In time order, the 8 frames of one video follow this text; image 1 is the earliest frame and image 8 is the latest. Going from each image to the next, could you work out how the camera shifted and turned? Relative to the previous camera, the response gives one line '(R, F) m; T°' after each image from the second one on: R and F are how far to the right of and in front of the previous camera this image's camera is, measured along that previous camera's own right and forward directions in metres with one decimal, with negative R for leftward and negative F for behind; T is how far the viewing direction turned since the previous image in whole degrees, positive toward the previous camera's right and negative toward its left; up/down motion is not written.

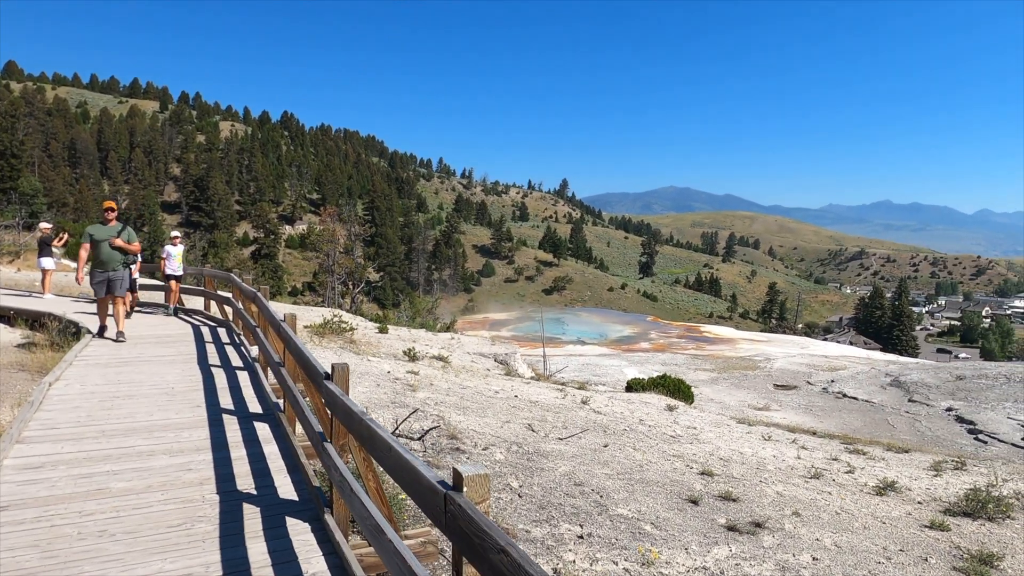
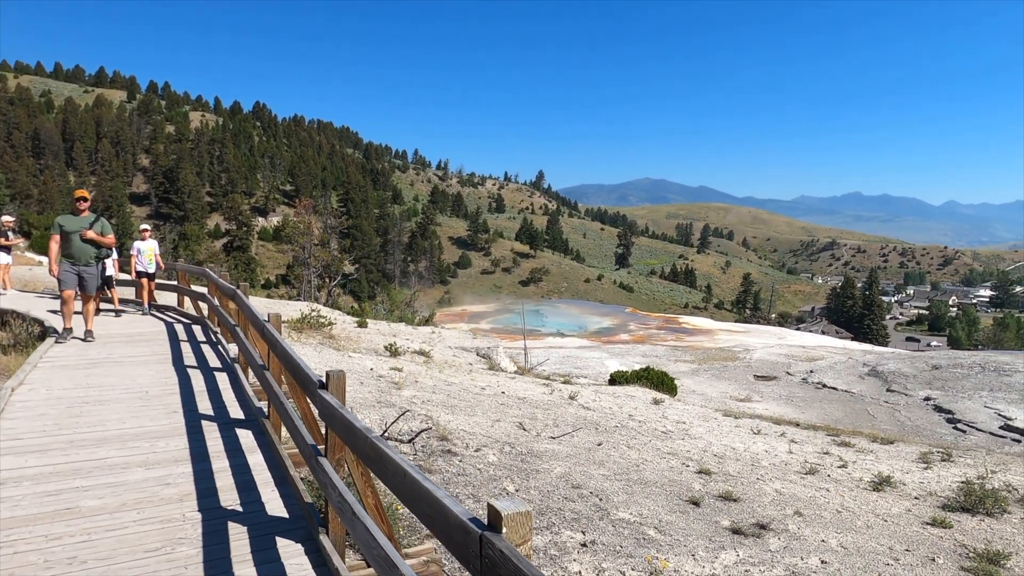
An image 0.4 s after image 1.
(-0.2, +0.3) m; +2°
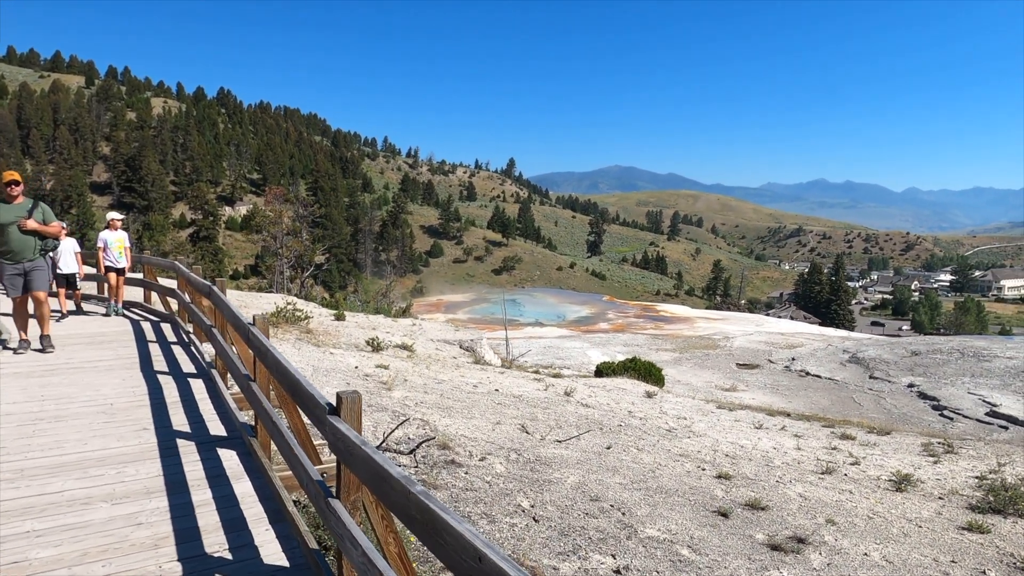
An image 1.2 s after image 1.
(-0.4, +0.7) m; +2°
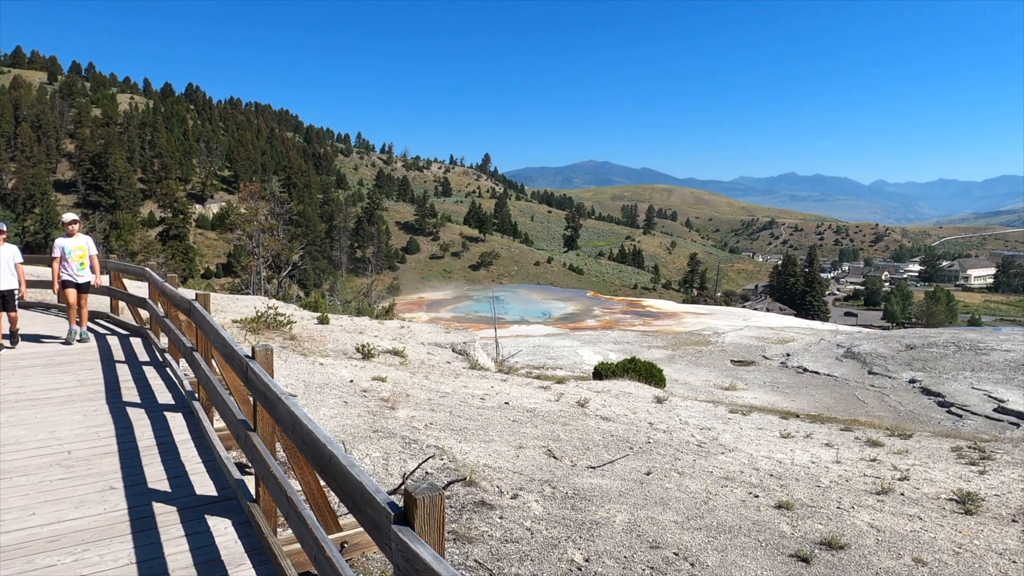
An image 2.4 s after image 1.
(-0.5, +1.0) m; +2°
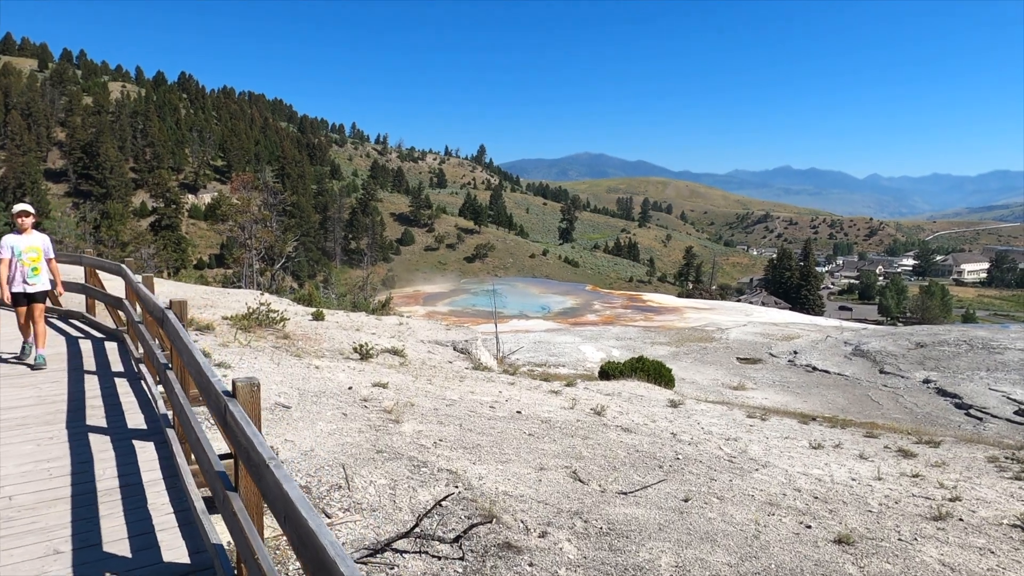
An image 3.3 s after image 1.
(-0.3, +0.9) m; 0°
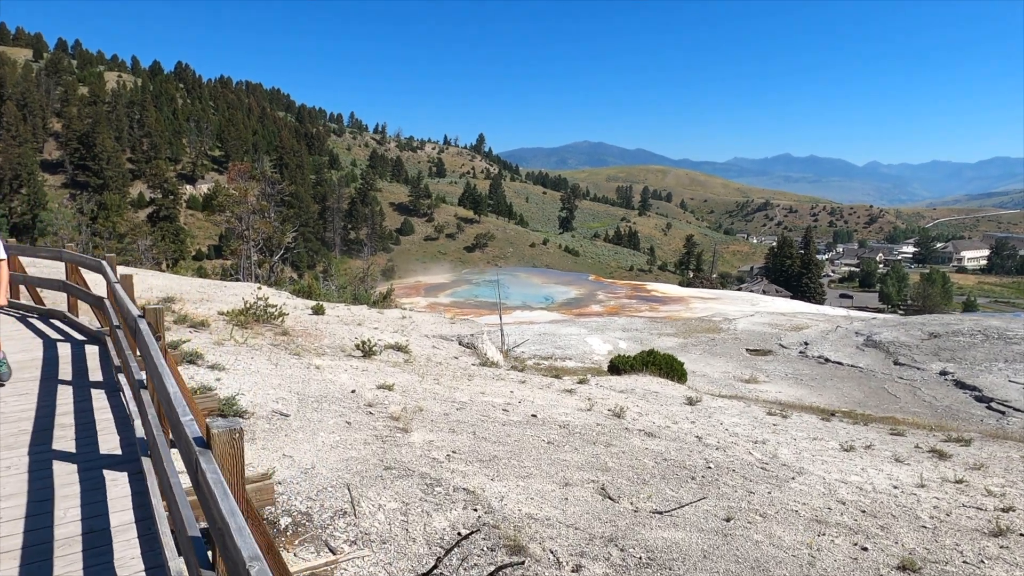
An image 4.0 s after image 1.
(-0.2, +0.7) m; 0°
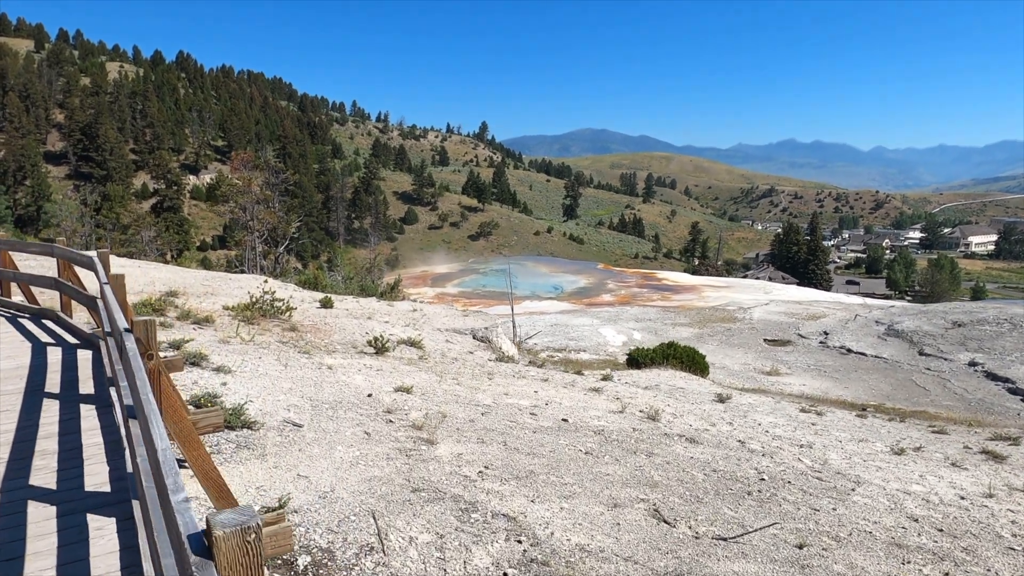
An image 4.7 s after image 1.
(-0.3, +0.7) m; 0°
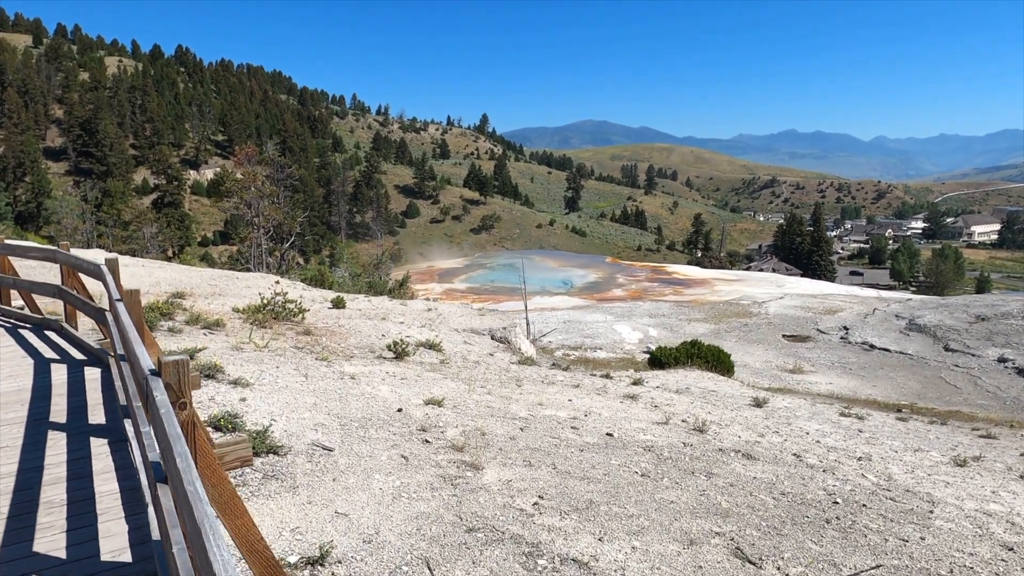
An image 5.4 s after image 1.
(-0.4, +0.6) m; 0°
